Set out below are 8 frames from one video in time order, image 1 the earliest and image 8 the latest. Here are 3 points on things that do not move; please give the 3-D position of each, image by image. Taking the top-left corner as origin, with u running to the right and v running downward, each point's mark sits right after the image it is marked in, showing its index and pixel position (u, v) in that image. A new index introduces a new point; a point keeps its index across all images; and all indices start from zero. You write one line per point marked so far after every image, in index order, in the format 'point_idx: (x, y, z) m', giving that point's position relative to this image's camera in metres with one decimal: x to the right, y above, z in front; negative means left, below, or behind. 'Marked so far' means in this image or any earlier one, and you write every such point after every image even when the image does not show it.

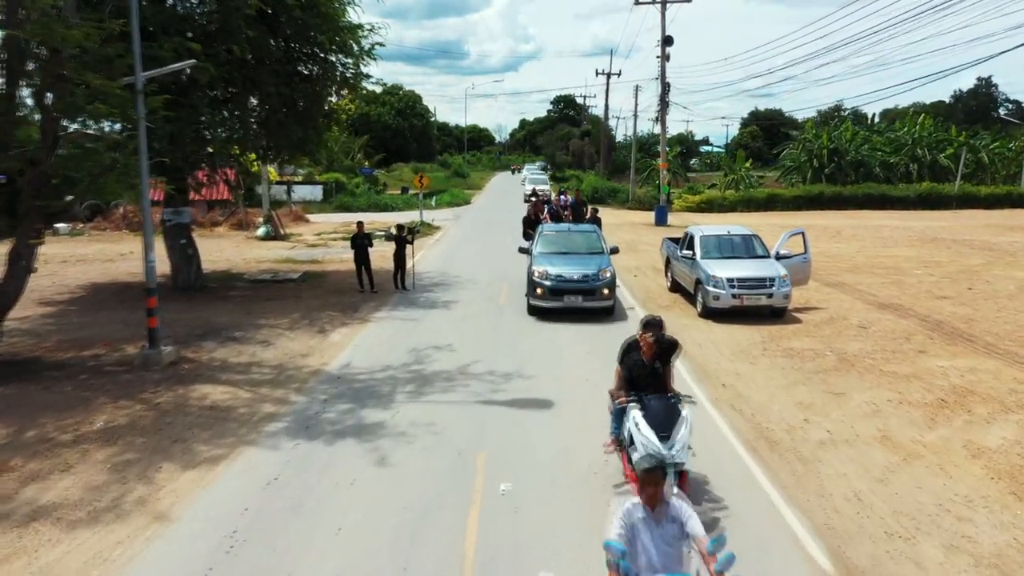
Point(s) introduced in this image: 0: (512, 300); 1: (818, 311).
0: (0.0, -0.2, +17.3) m
1: (+3.9, -0.3, +15.9) m
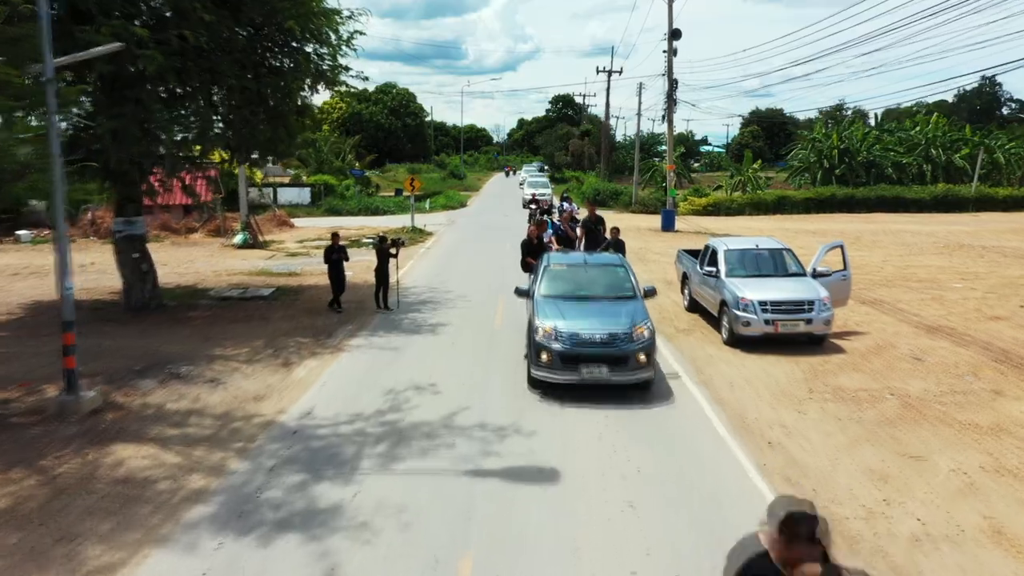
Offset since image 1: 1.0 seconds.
0: (0.0, -0.4, +15.2) m
1: (+3.9, -0.6, +13.8) m
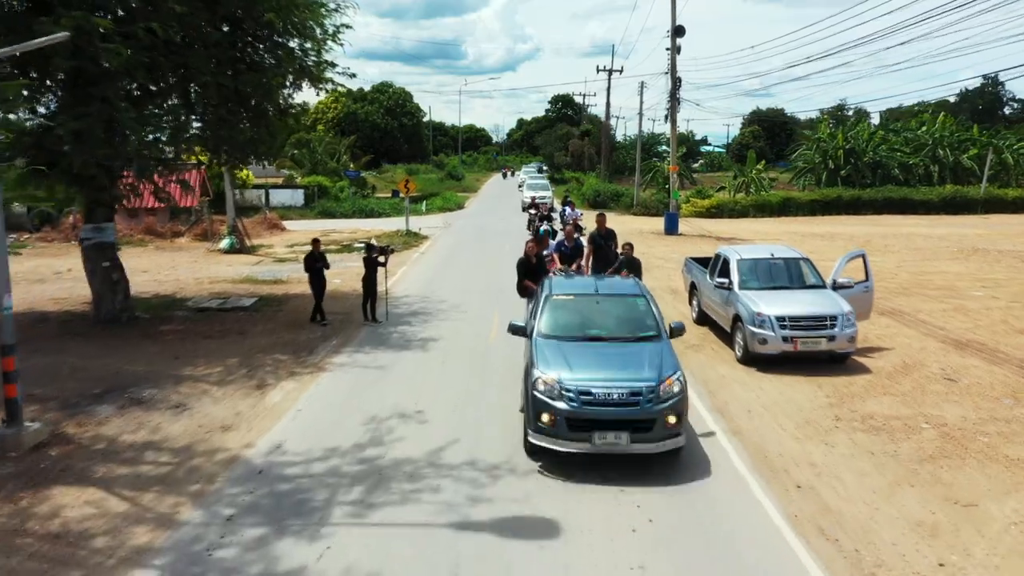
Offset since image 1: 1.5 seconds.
0: (-0.1, -0.6, +14.1) m
1: (+3.8, -0.7, +12.7) m
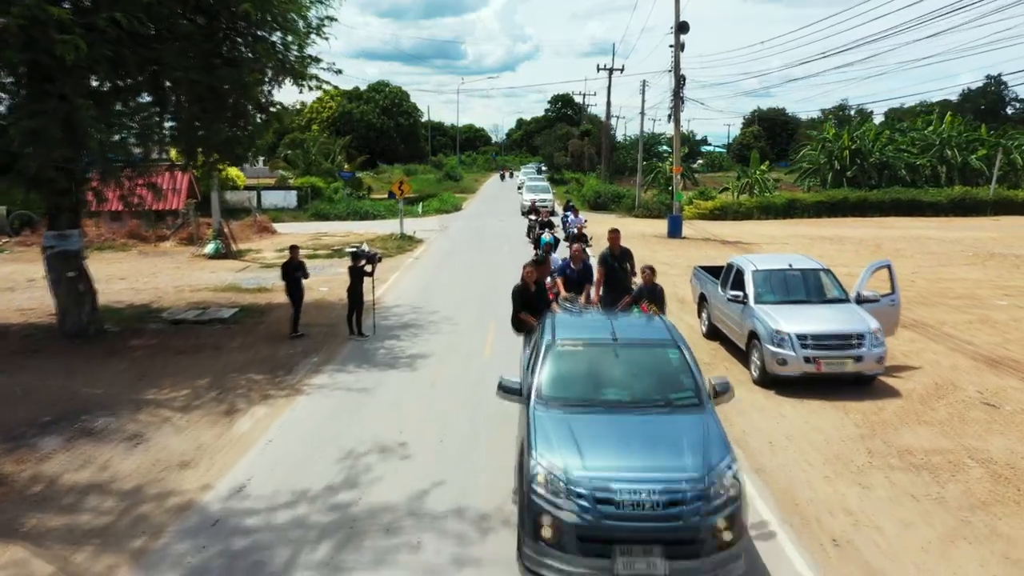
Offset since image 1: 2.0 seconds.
0: (-0.1, -0.7, +13.1) m
1: (+3.8, -0.8, +11.7) m
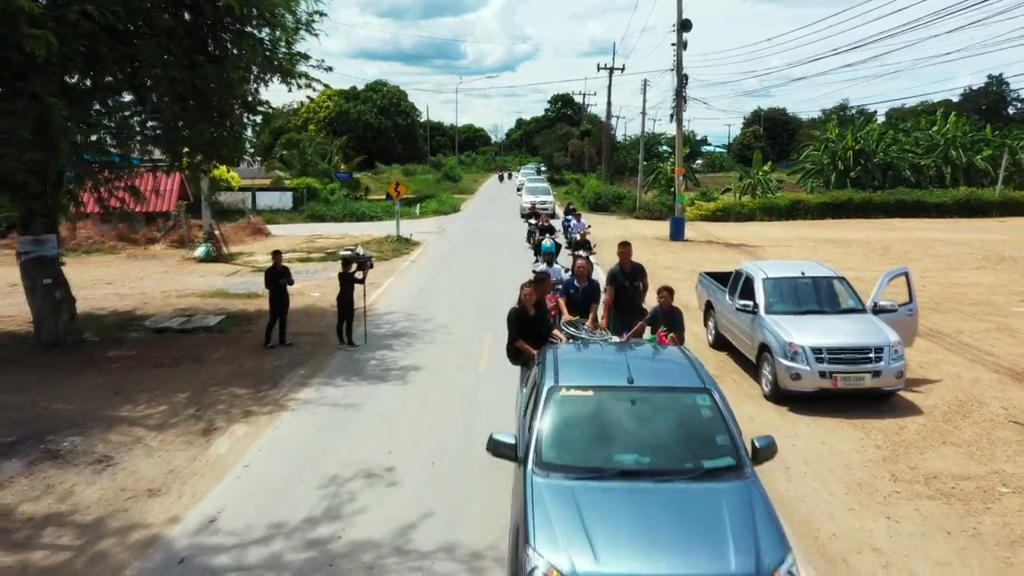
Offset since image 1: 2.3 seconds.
0: (-0.2, -0.8, +12.4) m
1: (+3.8, -0.9, +11.0) m
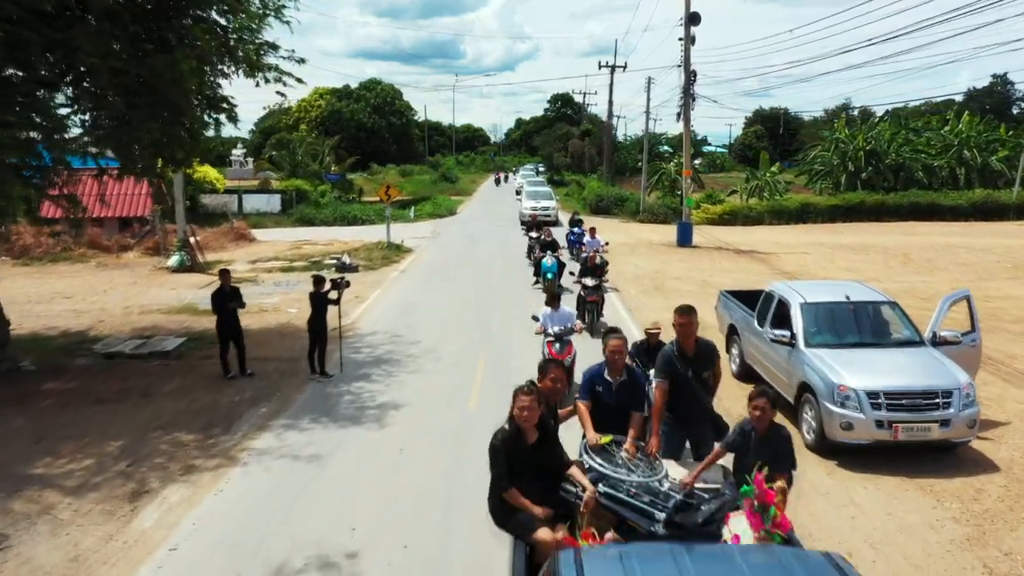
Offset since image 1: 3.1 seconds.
0: (-0.2, -1.0, +10.7) m
1: (+3.7, -1.1, +9.3) m
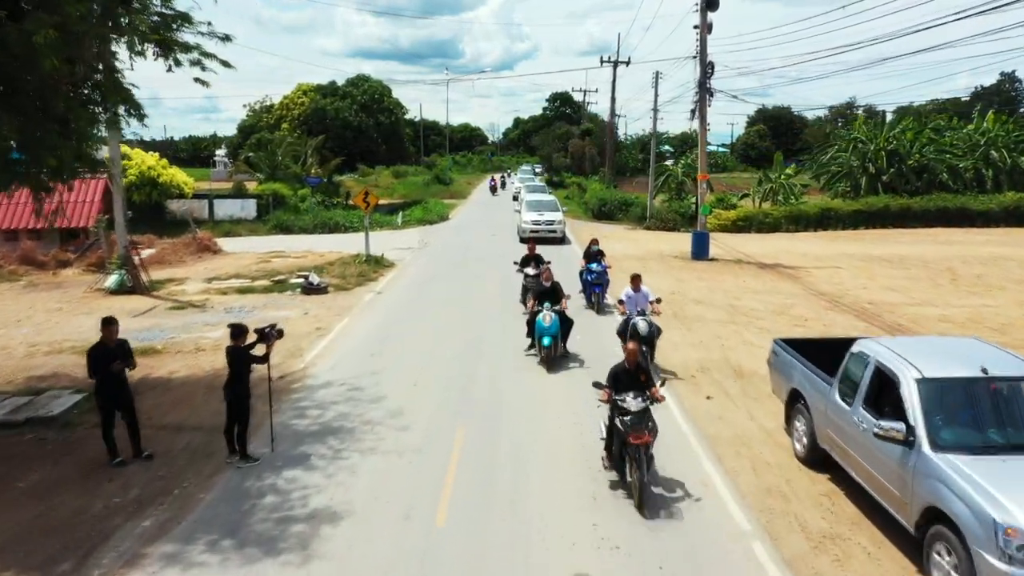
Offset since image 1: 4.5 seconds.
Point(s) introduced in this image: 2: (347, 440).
0: (-0.3, -1.4, +7.6) m
1: (+3.6, -1.5, +6.2) m
2: (-1.3, -1.2, +9.1) m
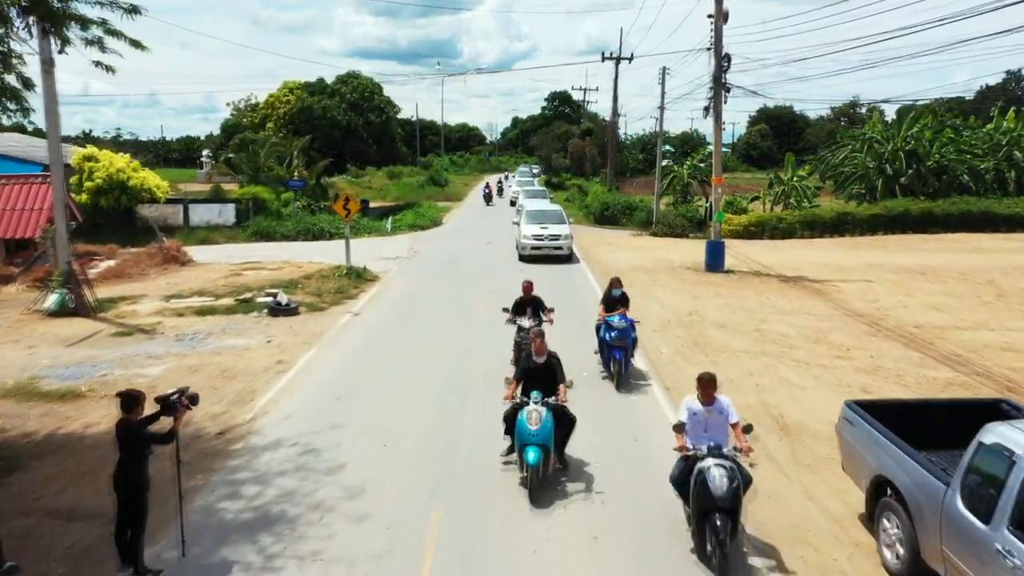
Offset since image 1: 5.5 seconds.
0: (-0.3, -1.7, +5.3) m
1: (+3.6, -1.8, +3.9) m
2: (-1.4, -1.5, +6.8) m
